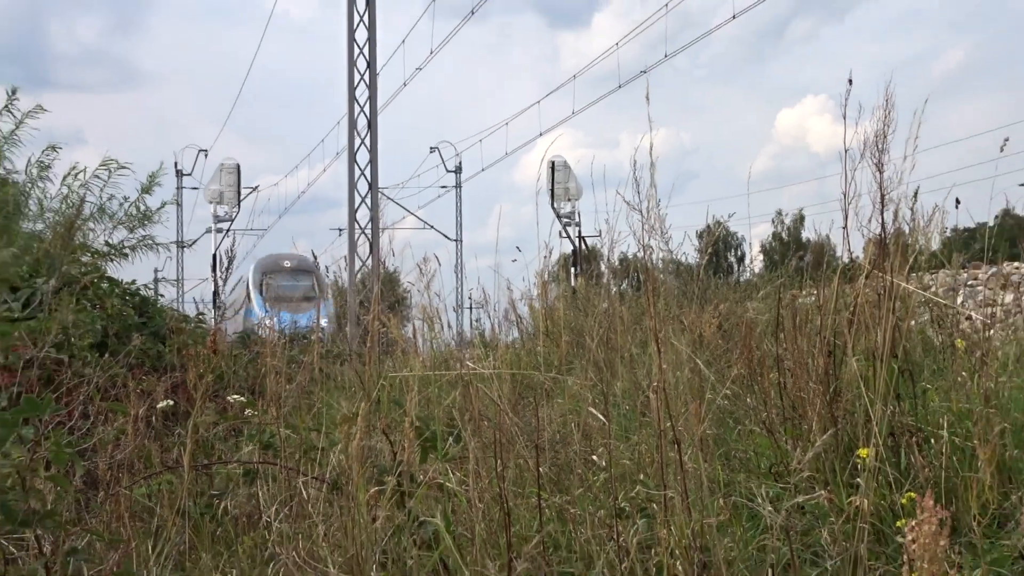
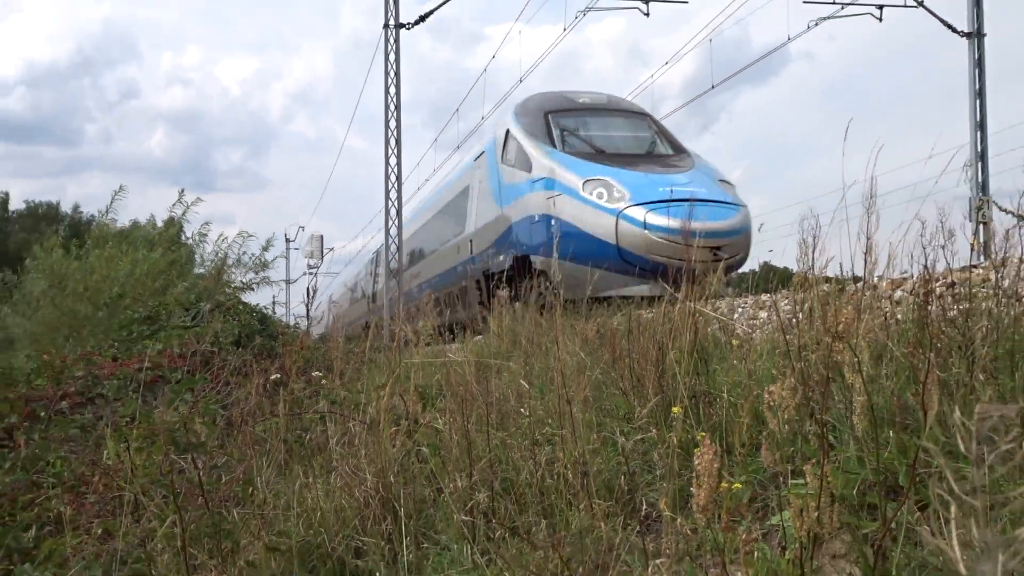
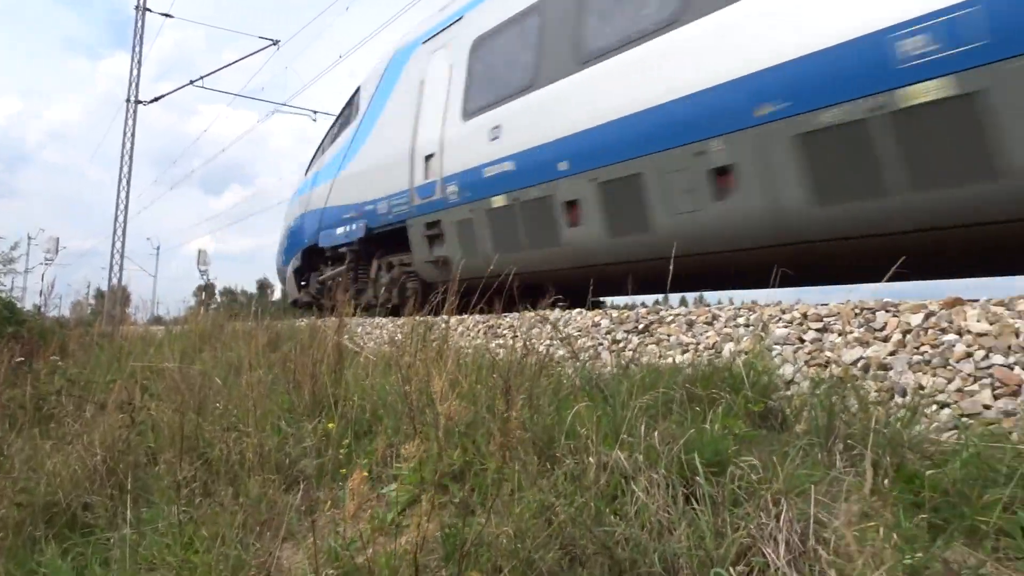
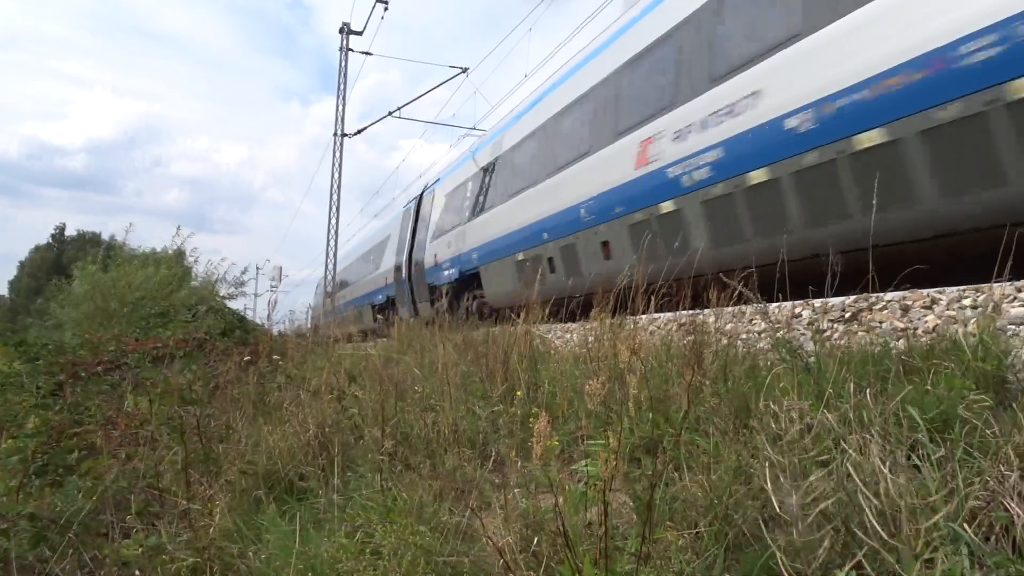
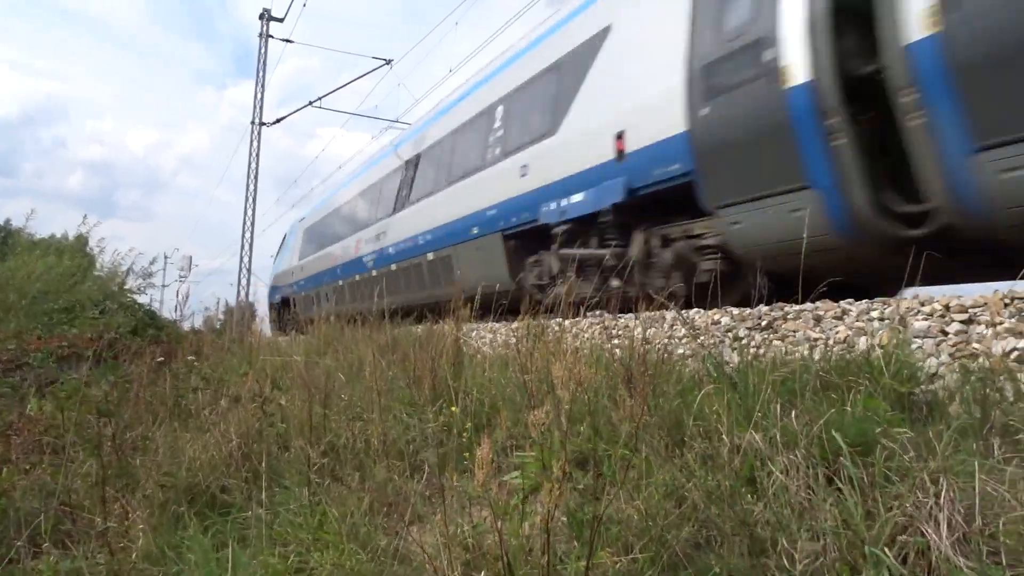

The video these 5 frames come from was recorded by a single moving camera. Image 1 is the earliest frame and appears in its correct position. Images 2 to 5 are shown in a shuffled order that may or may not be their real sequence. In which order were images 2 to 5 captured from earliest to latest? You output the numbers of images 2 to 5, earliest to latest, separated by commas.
2, 4, 5, 3
